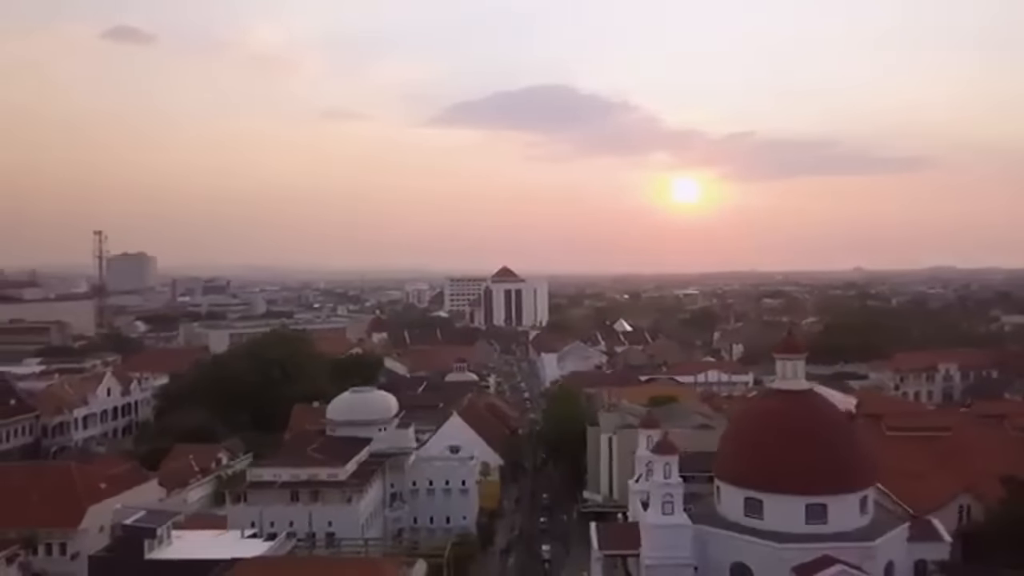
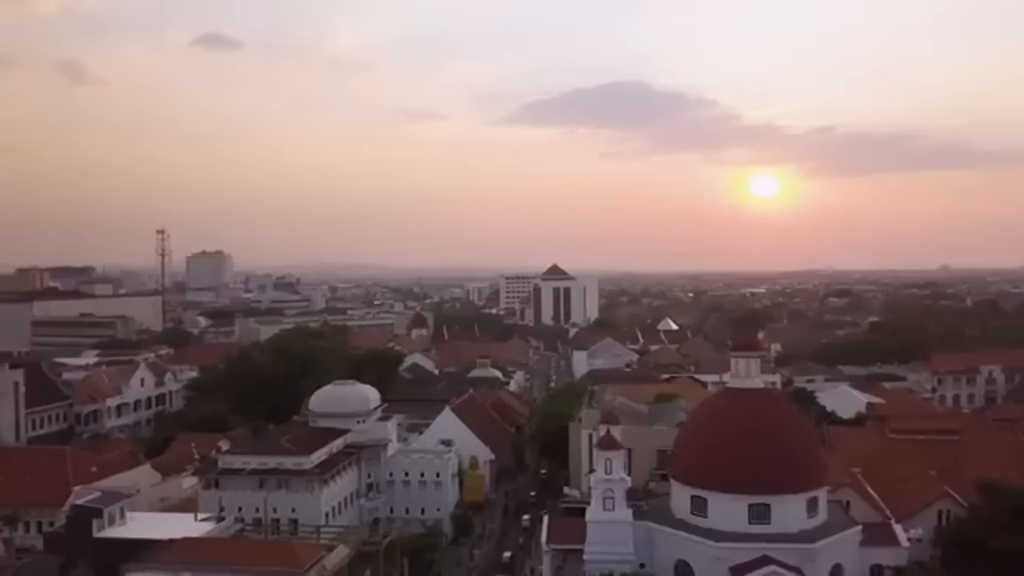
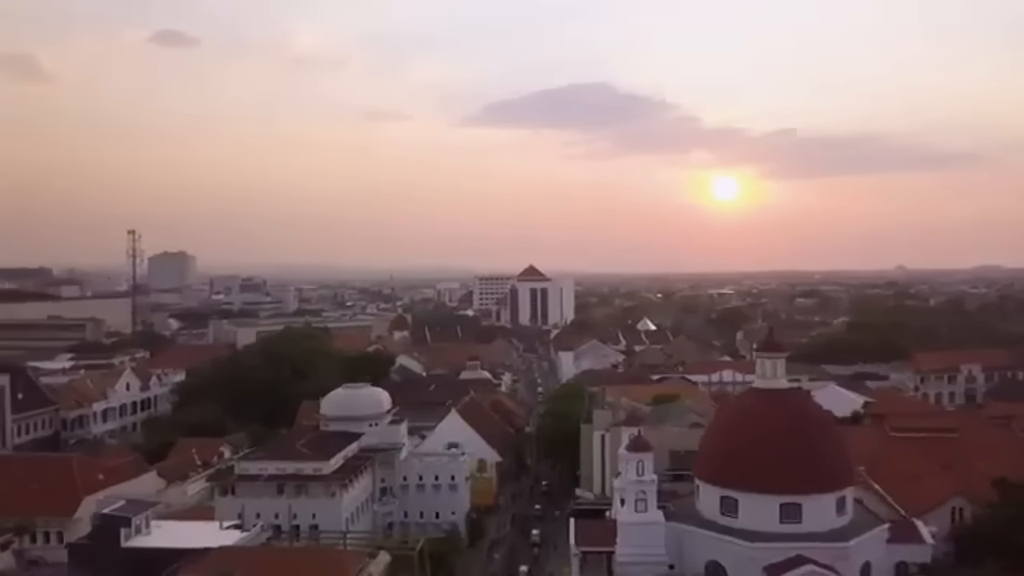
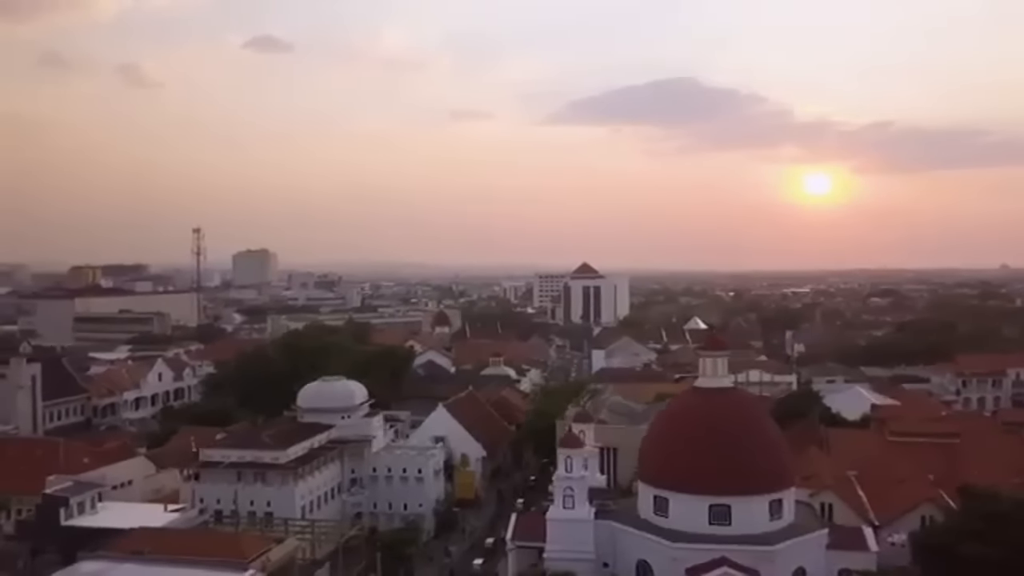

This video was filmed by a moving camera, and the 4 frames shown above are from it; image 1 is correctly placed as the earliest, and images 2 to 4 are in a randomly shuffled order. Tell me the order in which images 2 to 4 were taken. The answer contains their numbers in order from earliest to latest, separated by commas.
3, 2, 4
